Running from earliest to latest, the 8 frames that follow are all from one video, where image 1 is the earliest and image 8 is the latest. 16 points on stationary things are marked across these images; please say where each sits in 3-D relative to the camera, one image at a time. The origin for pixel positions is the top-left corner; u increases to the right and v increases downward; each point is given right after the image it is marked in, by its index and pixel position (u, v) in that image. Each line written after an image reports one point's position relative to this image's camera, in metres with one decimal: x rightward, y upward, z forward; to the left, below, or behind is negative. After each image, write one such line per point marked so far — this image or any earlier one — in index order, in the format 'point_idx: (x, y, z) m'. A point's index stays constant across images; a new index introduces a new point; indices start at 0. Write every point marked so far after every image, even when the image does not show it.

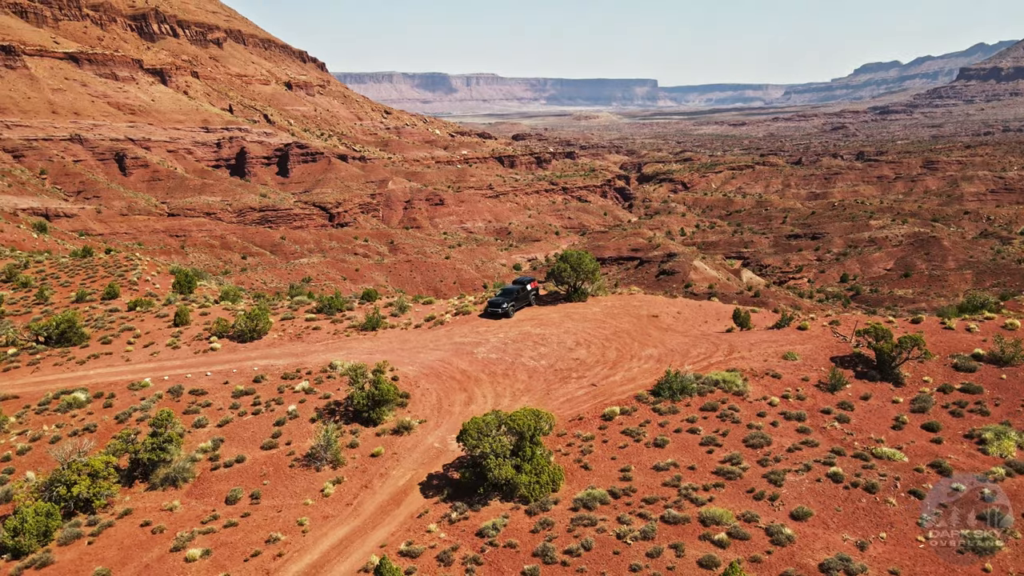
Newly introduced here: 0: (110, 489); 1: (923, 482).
0: (-9.0, -4.6, +16.3) m
1: (+8.7, -4.1, +15.4) m
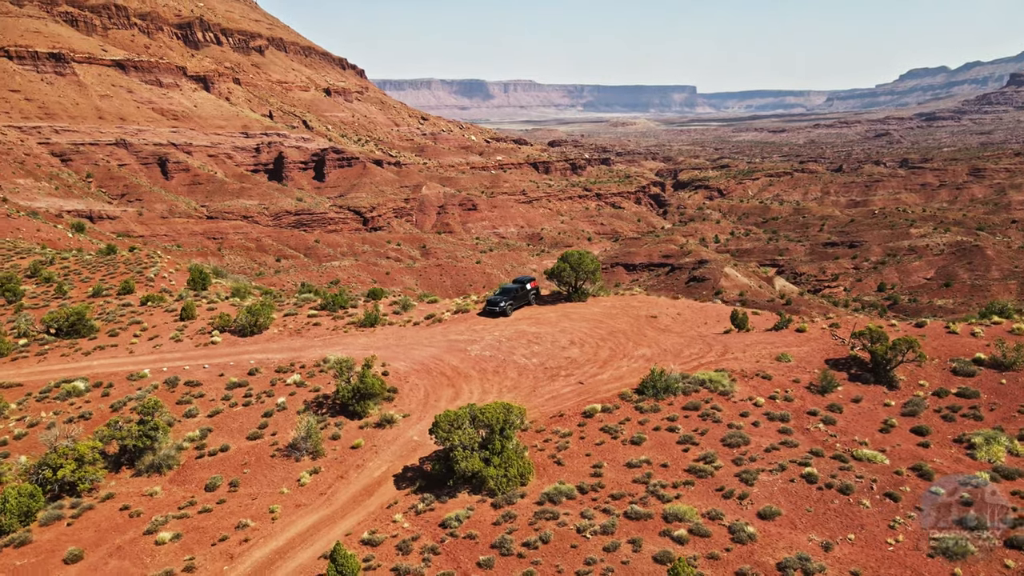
0: (-9.6, -4.3, +16.7) m
1: (+8.0, -4.1, +15.0) m
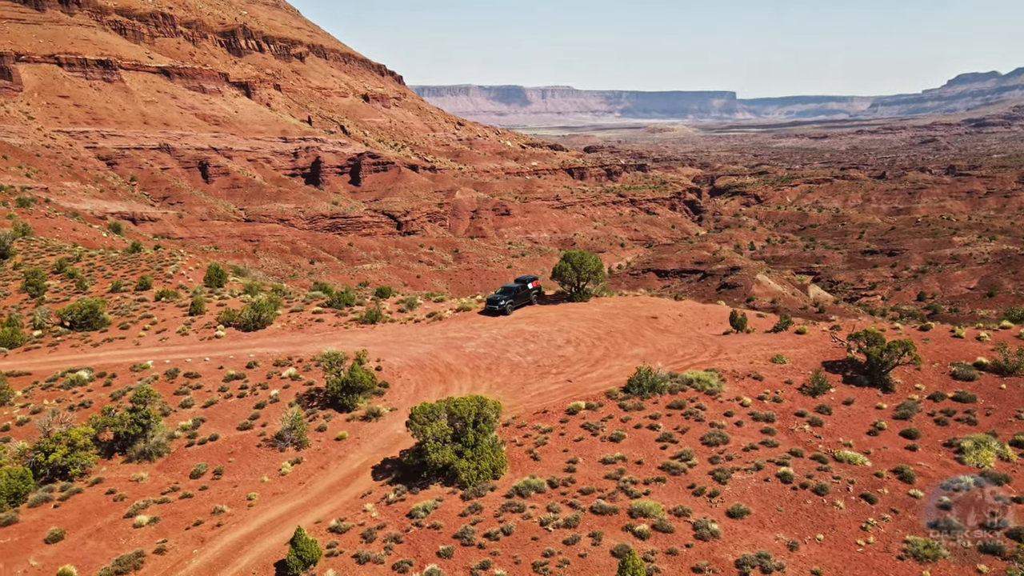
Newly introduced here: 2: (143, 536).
0: (-10.1, -4.1, +17.2) m
1: (+7.4, -4.0, +14.7) m
2: (-7.2, -4.9, +14.2) m
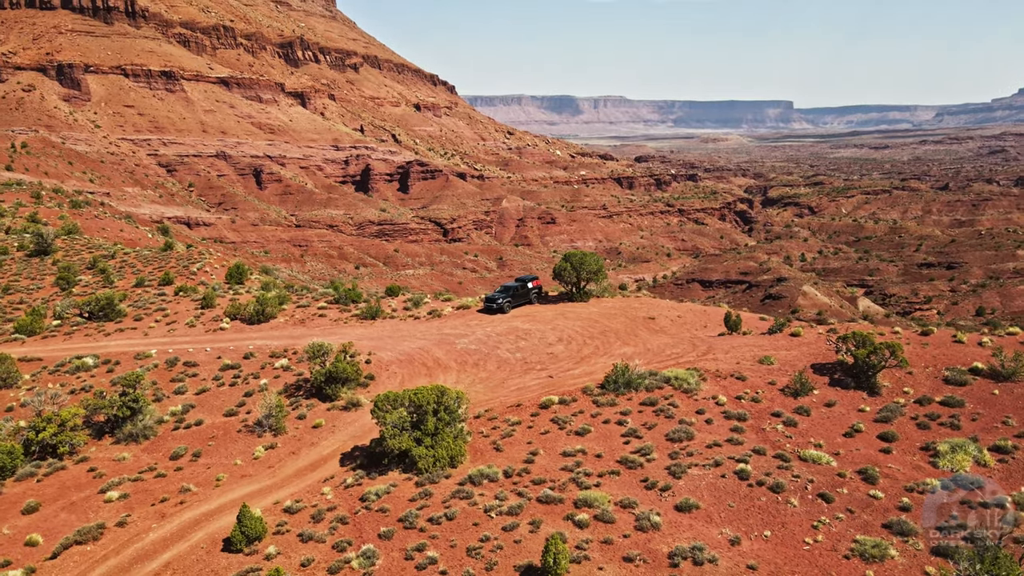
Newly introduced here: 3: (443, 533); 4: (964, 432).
0: (-10.9, -3.8, +18.0) m
1: (+6.4, -3.9, +14.3) m
2: (-8.2, -4.5, +14.8) m
3: (-1.2, -4.3, +12.8) m
4: (+10.4, -3.3, +16.7) m
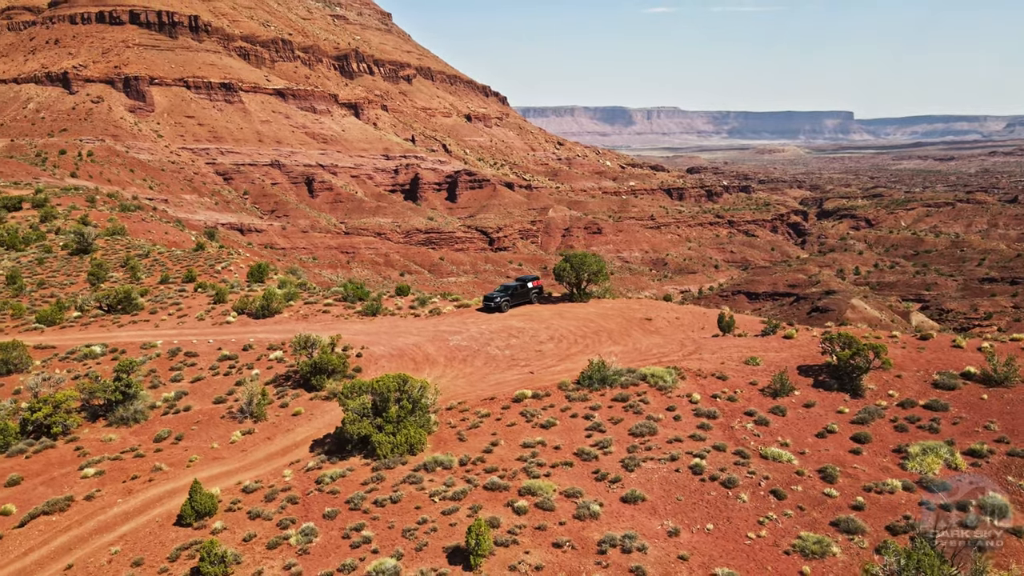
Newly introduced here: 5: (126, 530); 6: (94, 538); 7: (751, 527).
0: (-11.6, -3.4, +18.9) m
1: (+5.5, -3.8, +14.0) m
2: (-9.1, -4.2, +15.5) m
3: (-2.3, -4.1, +13.0) m
4: (+9.6, -3.3, +16.2) m
5: (-7.1, -4.5, +13.4) m
6: (-7.6, -4.6, +13.2) m
7: (+4.2, -4.2, +12.8) m
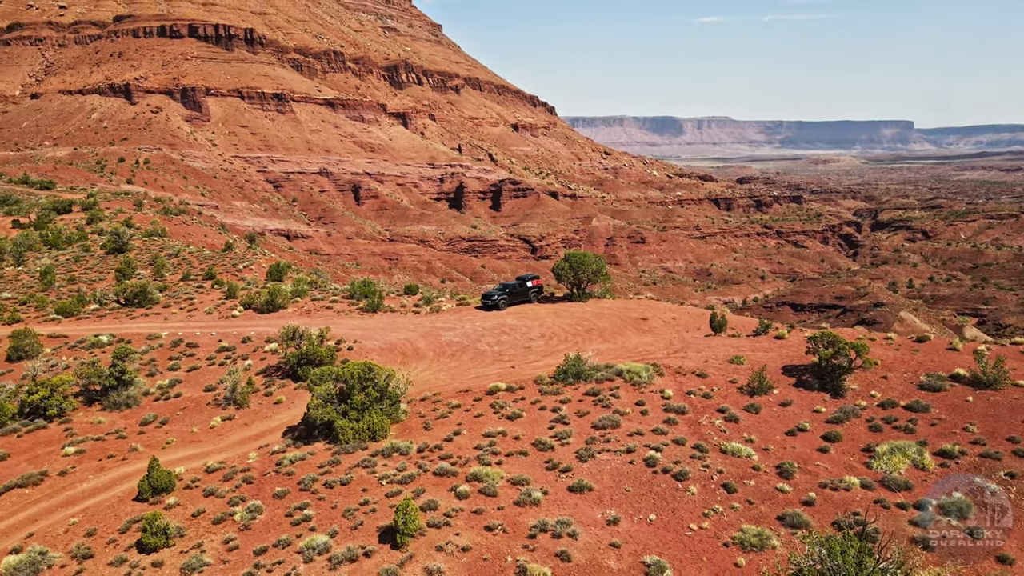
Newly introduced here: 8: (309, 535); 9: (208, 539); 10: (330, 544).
0: (-12.2, -3.1, +19.7) m
1: (+4.5, -3.6, +13.8) m
2: (-10.0, -3.9, +16.1) m
3: (-3.3, -3.8, +13.3) m
4: (+8.7, -3.2, +15.7) m
5: (-8.1, -4.1, +13.9) m
6: (-8.6, -4.2, +13.8) m
7: (+3.2, -4.0, +12.6) m
8: (-3.3, -4.1, +11.9) m
9: (-5.1, -4.2, +12.1) m
10: (-2.9, -4.1, +11.6) m
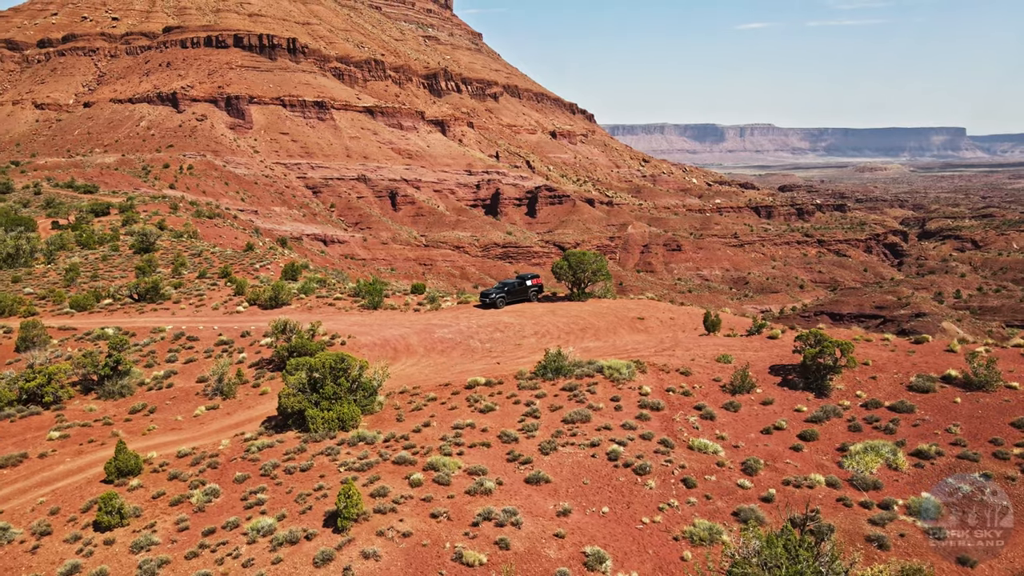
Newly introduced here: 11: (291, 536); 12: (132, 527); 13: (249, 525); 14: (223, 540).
0: (-12.7, -2.9, +20.2) m
1: (+3.7, -3.5, +13.5) m
2: (-10.6, -3.6, +16.6) m
3: (-4.1, -3.6, +13.4) m
4: (+8.0, -3.1, +15.2) m
5: (-8.9, -3.9, +14.3) m
6: (-9.4, -4.0, +14.2) m
7: (+2.3, -3.9, +12.4) m
8: (-4.2, -3.8, +12.0) m
9: (-6.0, -3.9, +12.3) m
10: (-3.8, -3.9, +11.7) m
11: (-3.4, -3.9, +11.3) m
12: (-6.4, -4.0, +12.1) m
13: (-4.3, -3.9, +11.8) m
14: (-4.6, -4.0, +11.4) m
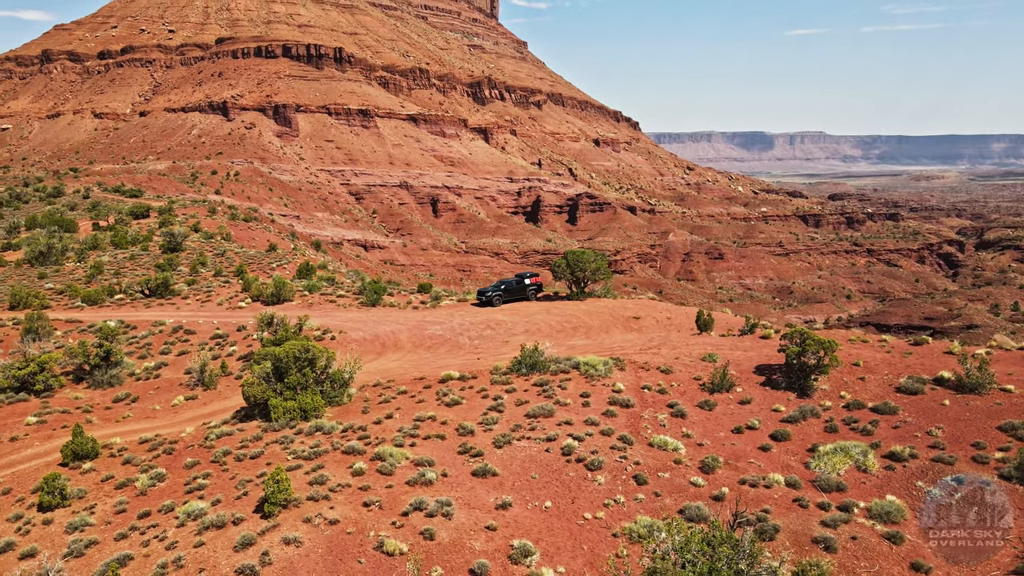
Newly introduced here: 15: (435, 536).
0: (-13.2, -2.6, +20.6) m
1: (+2.7, -3.3, +13.0) m
2: (-11.4, -3.3, +16.9) m
3: (-5.1, -3.3, +13.3) m
4: (+7.2, -3.0, +14.4) m
5: (-9.8, -3.6, +14.5) m
6: (-10.3, -3.6, +14.4) m
7: (+1.3, -3.6, +12.0) m
8: (-5.3, -3.5, +12.0) m
9: (-7.0, -3.7, +12.4) m
10: (-4.9, -3.6, +11.6) m
11: (-4.5, -3.6, +11.2) m
12: (-7.4, -3.7, +12.2) m
13: (-5.3, -3.6, +11.7) m
14: (-5.6, -3.7, +11.4) m
15: (-1.1, -3.7, +10.7) m
